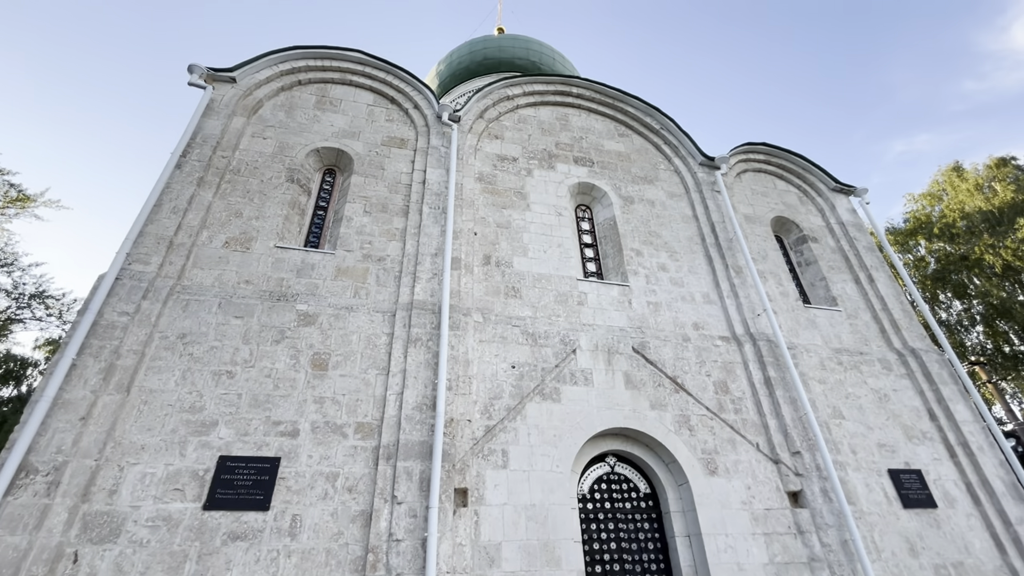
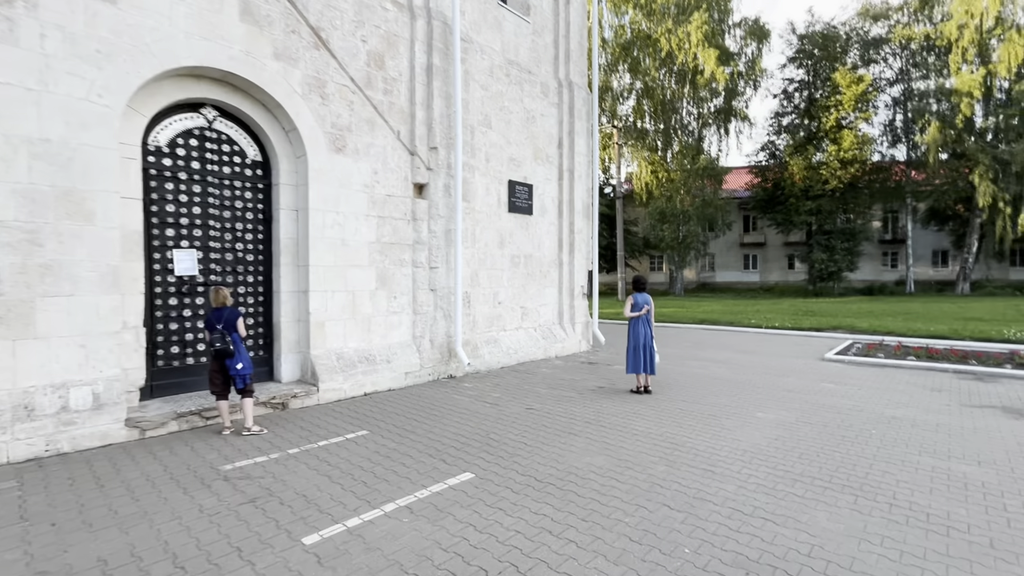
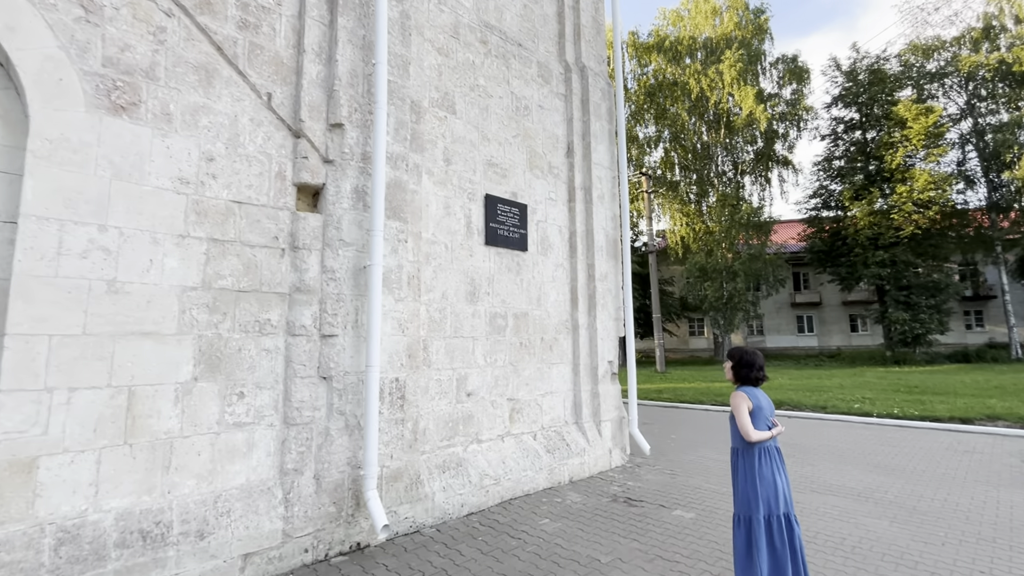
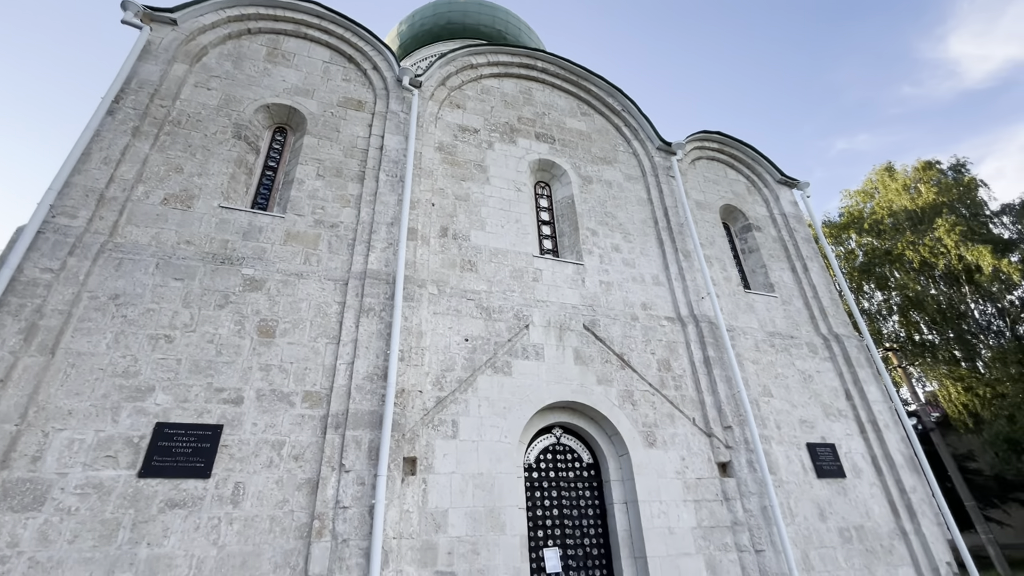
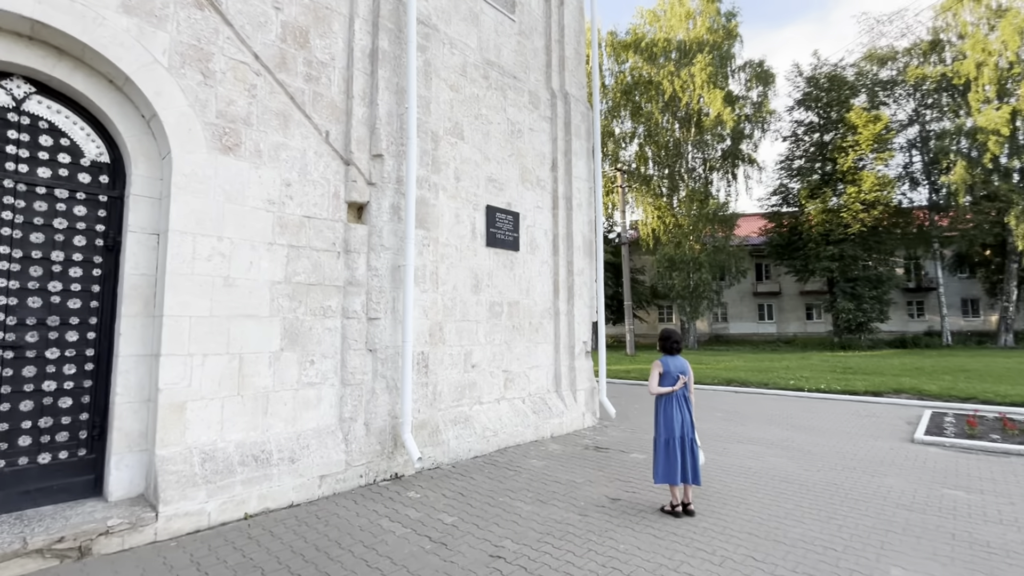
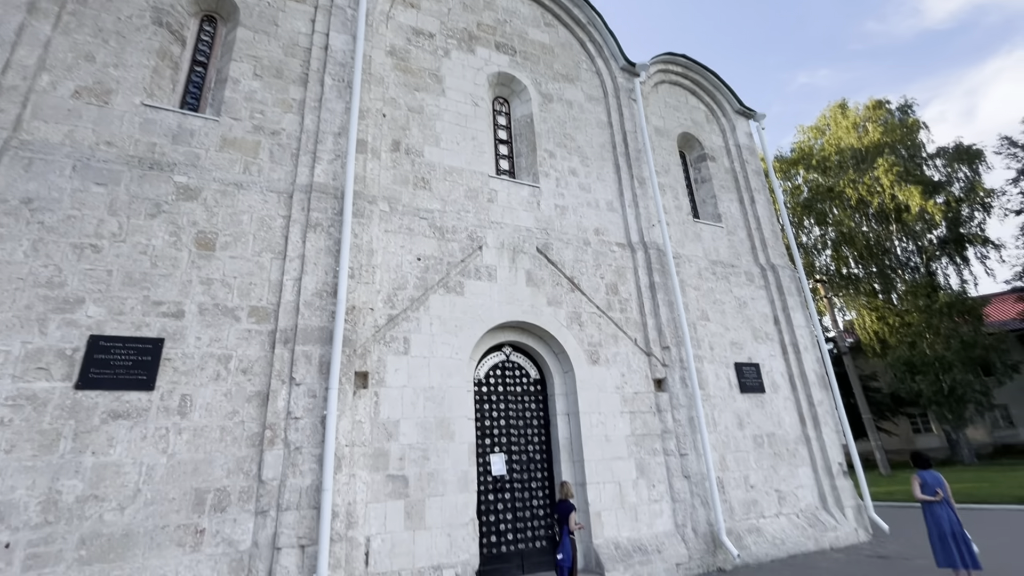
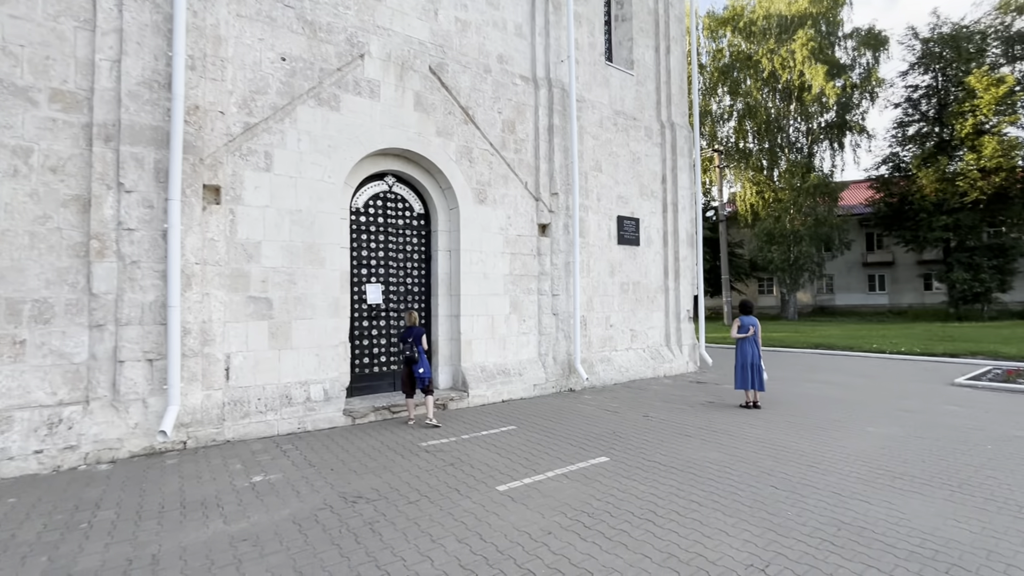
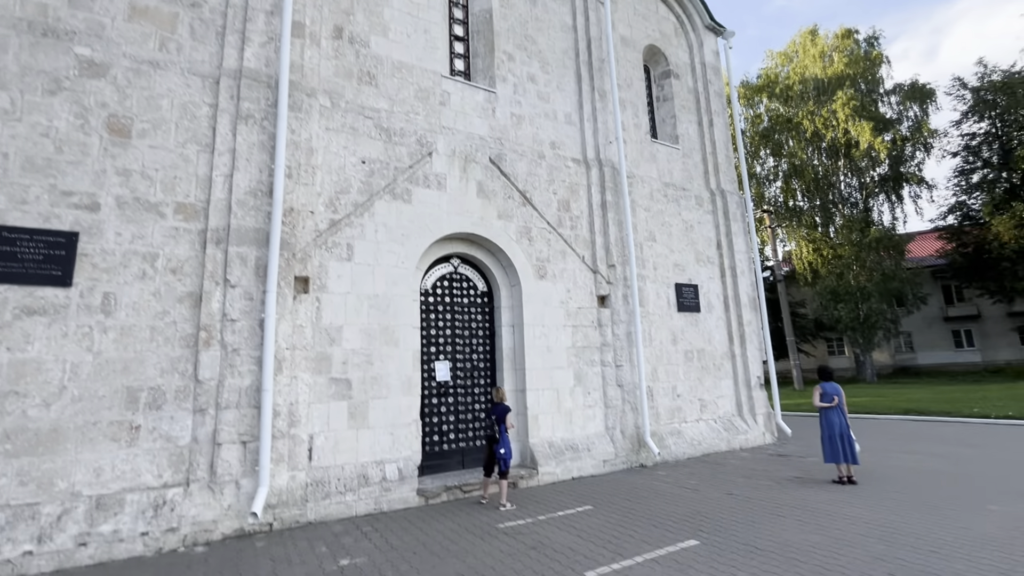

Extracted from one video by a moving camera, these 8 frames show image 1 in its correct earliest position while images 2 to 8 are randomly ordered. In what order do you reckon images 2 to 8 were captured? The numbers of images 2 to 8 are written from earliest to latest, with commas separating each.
4, 6, 8, 7, 2, 5, 3
